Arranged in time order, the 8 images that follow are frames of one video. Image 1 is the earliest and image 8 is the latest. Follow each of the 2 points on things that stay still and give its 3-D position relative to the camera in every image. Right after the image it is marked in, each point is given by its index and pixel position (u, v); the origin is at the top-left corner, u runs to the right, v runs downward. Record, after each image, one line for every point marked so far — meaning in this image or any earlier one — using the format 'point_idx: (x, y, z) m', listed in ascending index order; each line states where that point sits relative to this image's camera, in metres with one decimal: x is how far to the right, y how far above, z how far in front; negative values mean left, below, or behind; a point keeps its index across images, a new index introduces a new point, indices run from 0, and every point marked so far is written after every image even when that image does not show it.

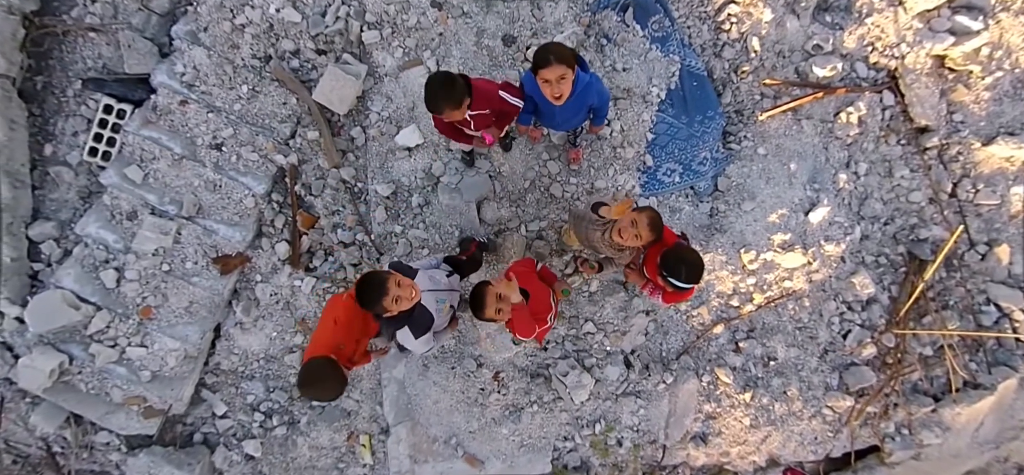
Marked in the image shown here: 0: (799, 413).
0: (+1.6, -1.0, +3.1) m
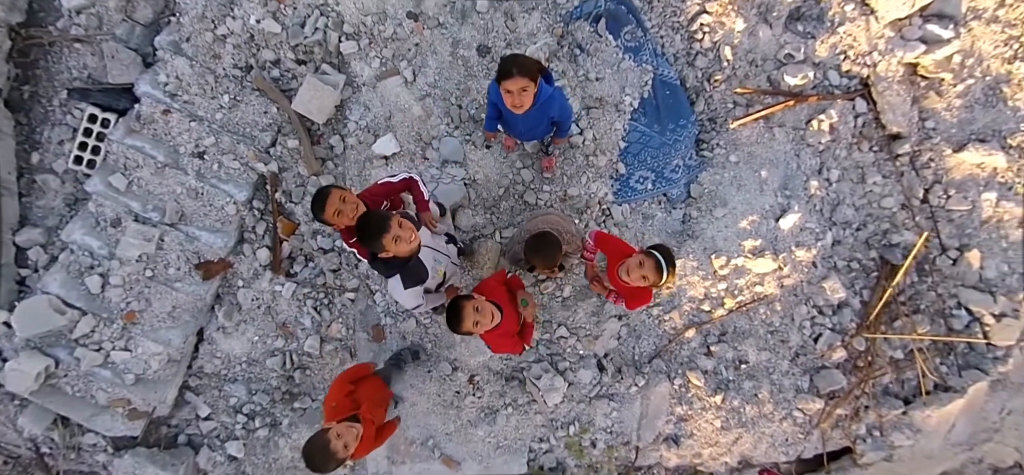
0: (+1.5, -1.0, +3.1) m
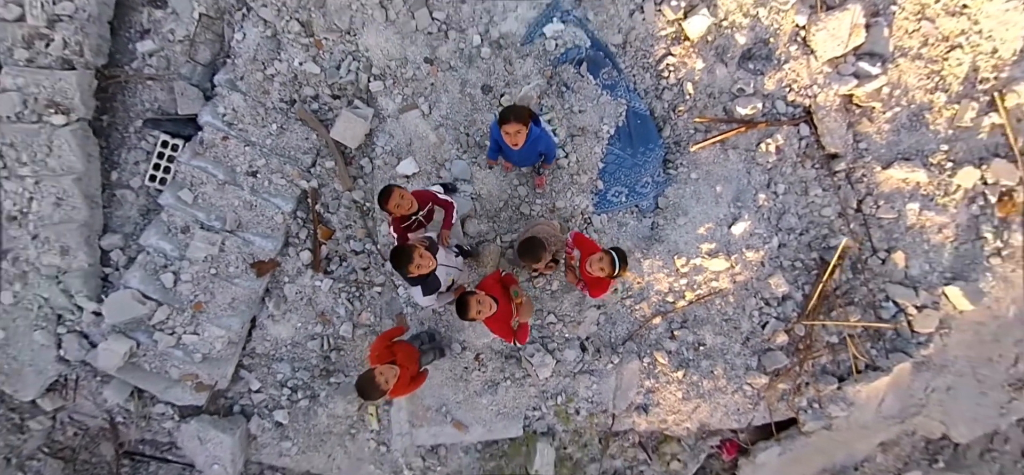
0: (+1.5, -1.1, +3.8) m
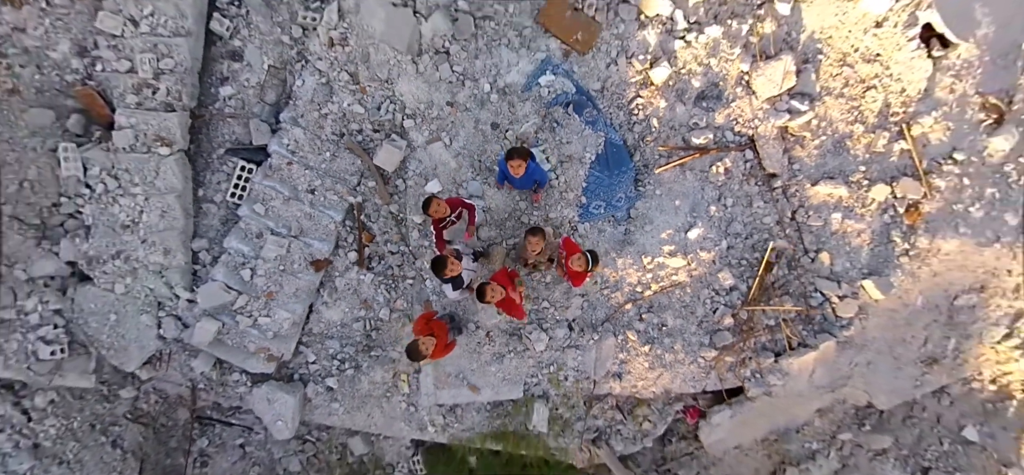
0: (+1.5, -1.1, +4.7) m
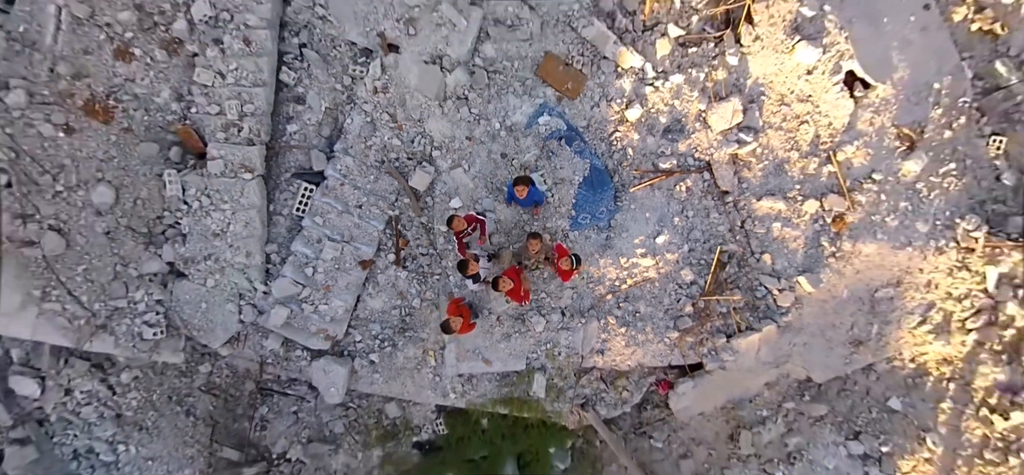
0: (+1.6, -1.1, +6.0) m
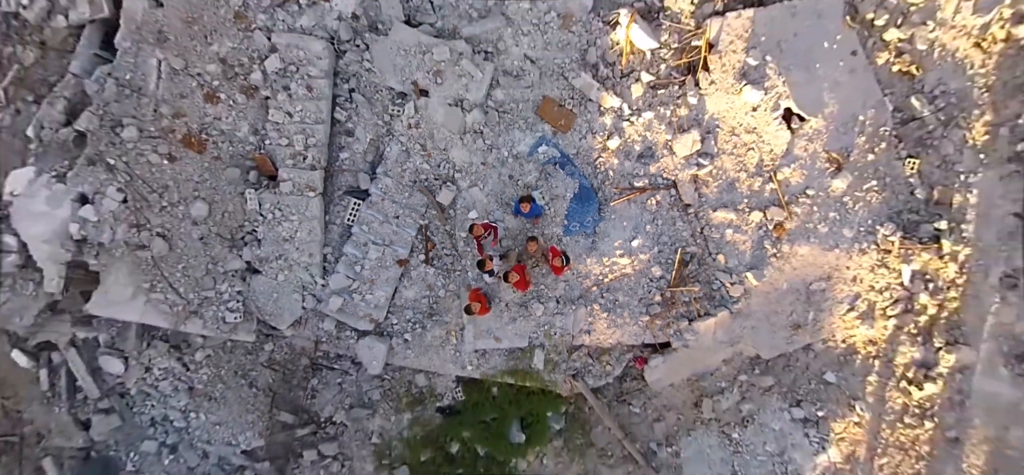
0: (+1.6, -1.2, +7.5) m
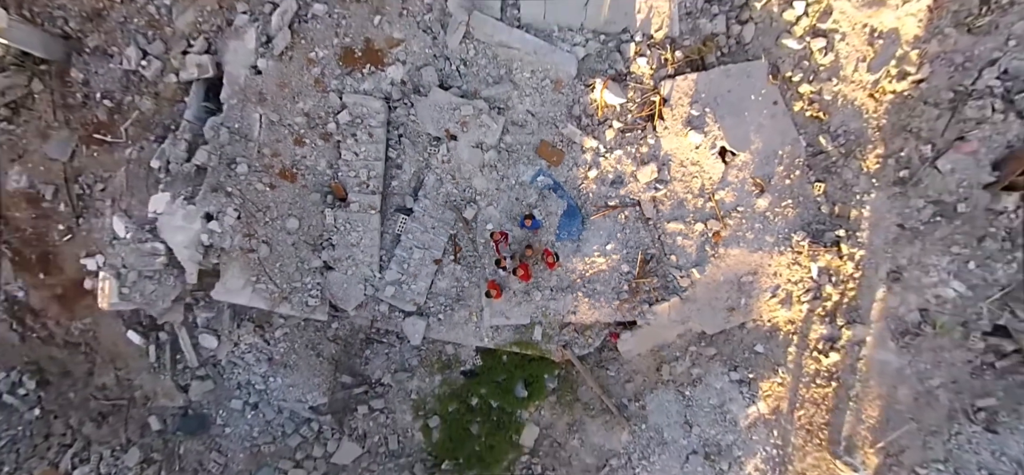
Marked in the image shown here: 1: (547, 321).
0: (+1.8, -1.3, +10.2) m
1: (+0.7, -1.7, +10.3) m
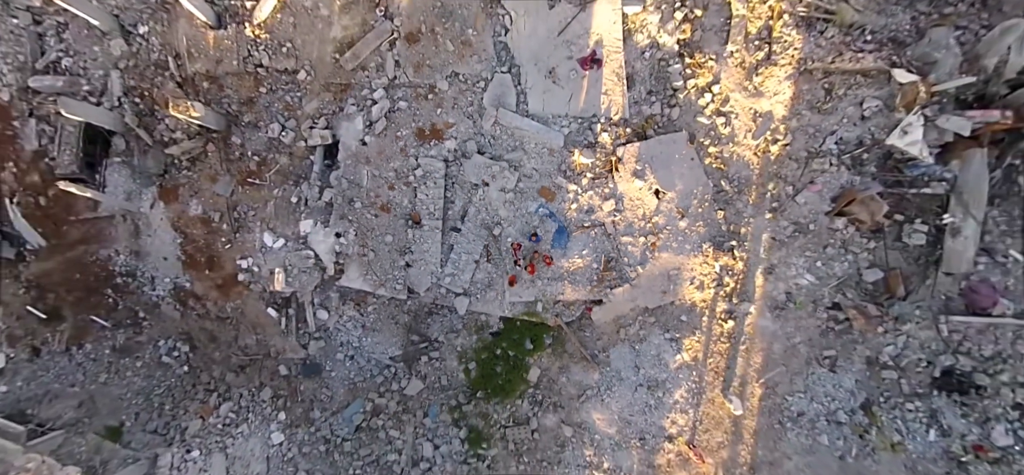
0: (+2.1, -1.6, +16.3) m
1: (+1.0, -2.0, +16.4) m
